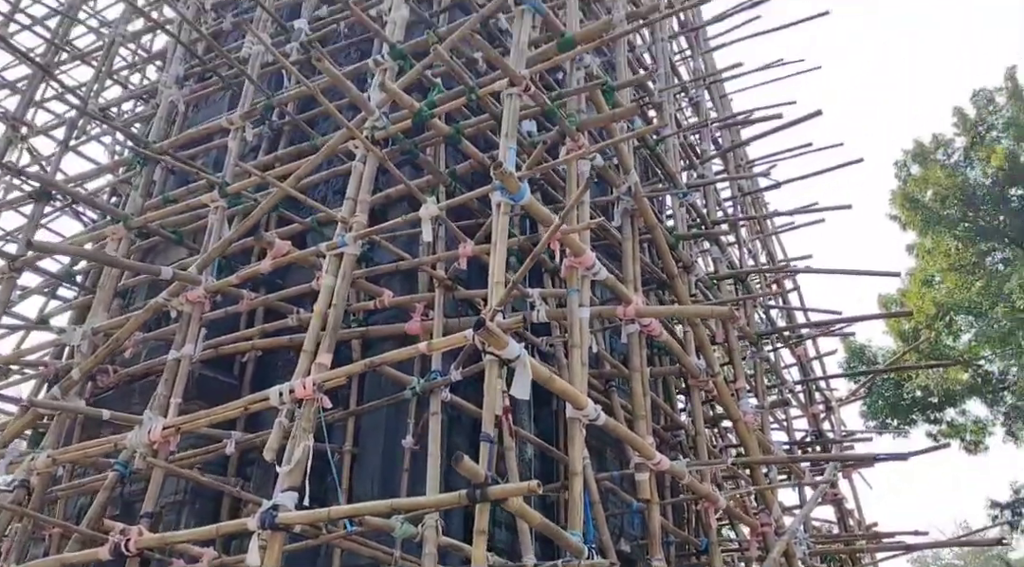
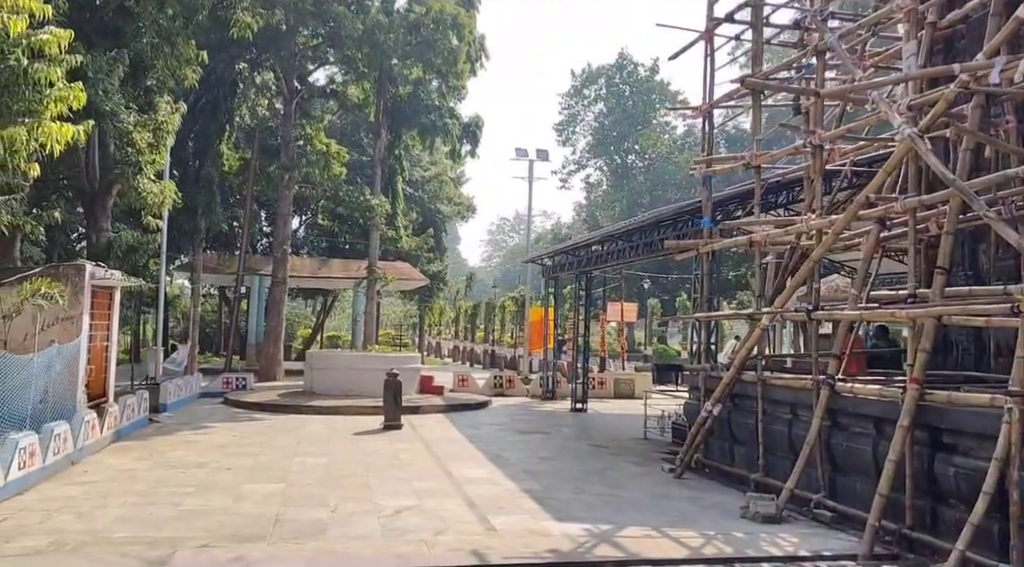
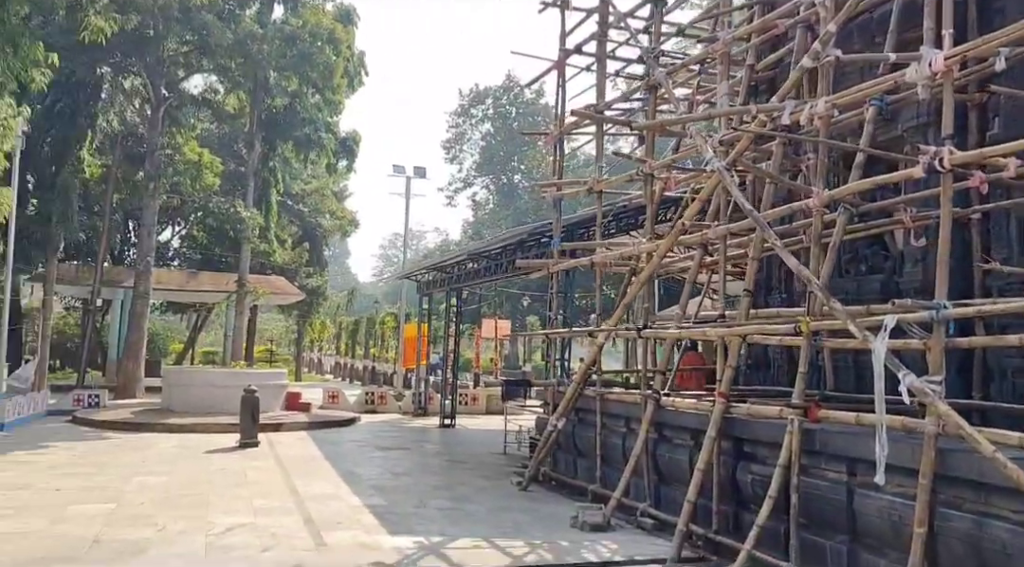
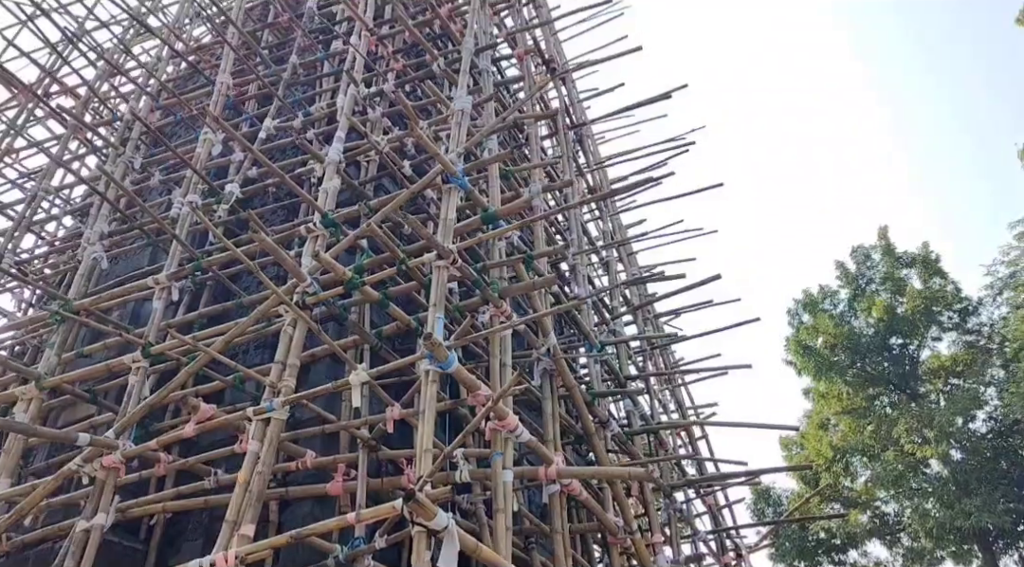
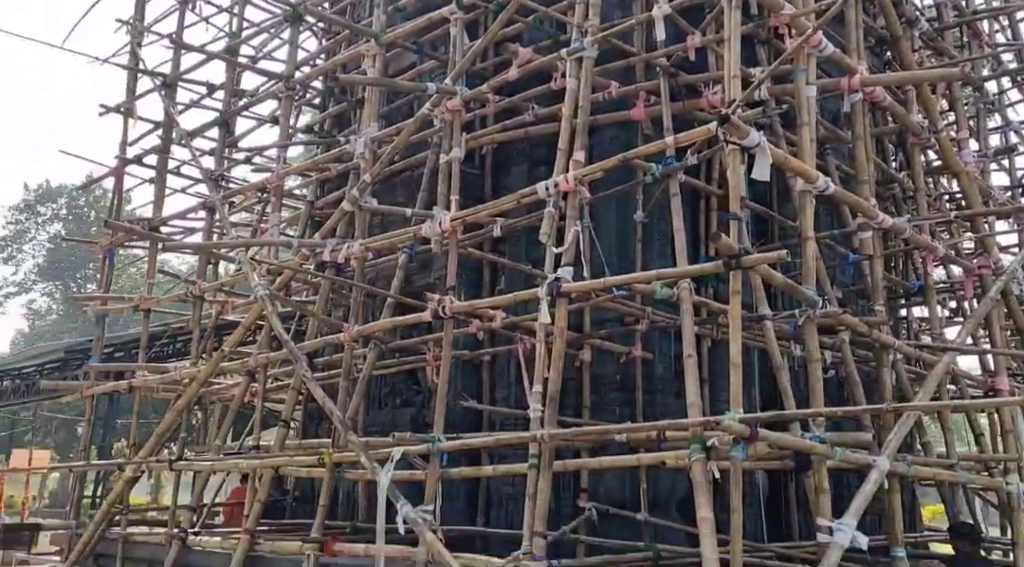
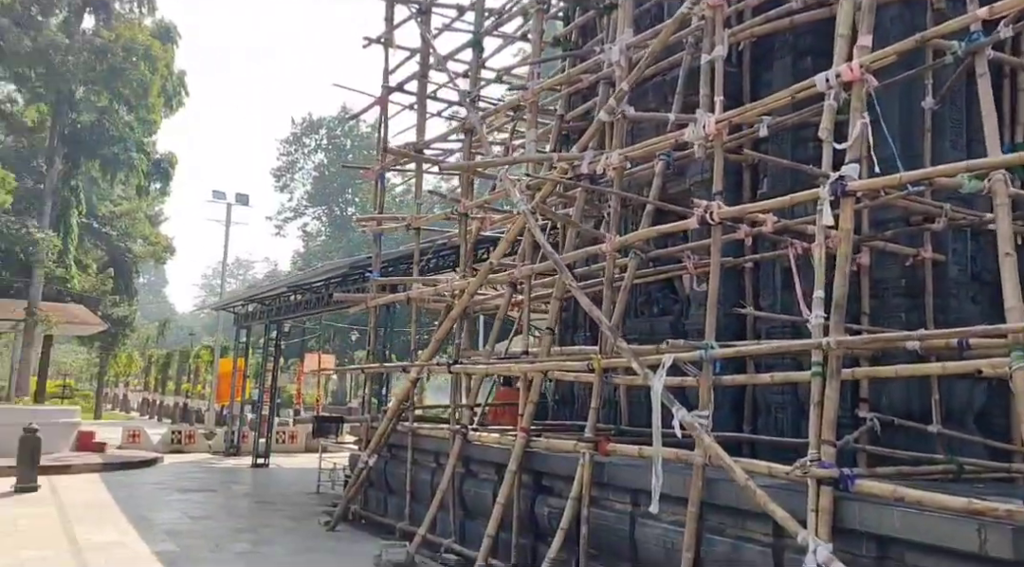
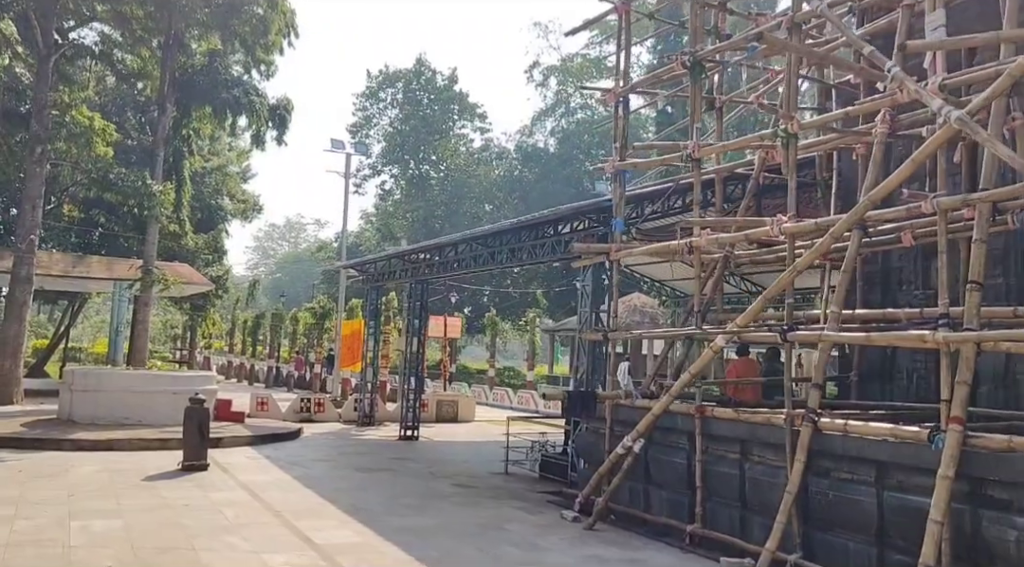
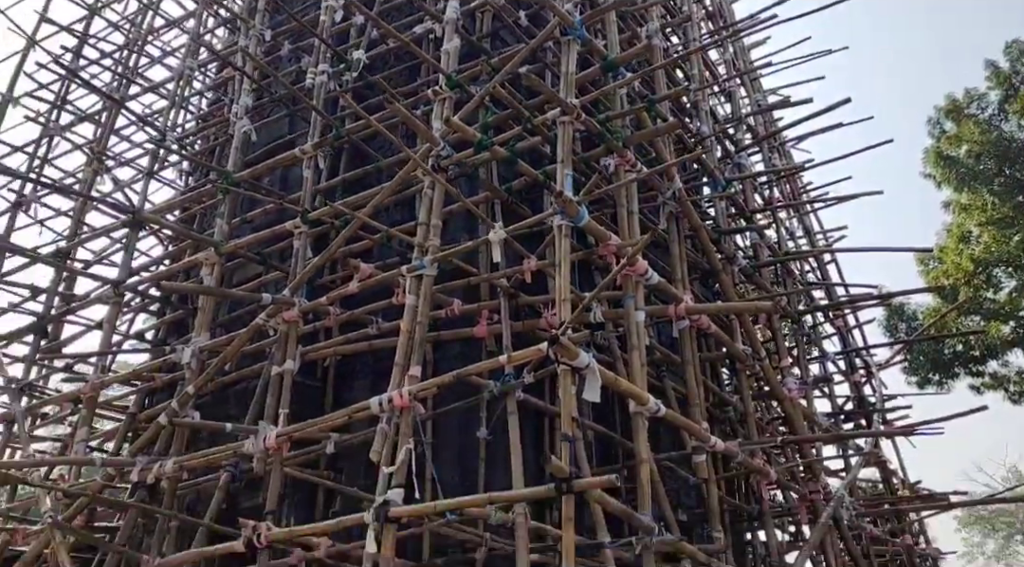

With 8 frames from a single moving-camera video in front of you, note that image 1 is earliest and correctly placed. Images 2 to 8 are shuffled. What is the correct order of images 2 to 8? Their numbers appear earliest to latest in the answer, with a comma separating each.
4, 8, 5, 6, 3, 2, 7
